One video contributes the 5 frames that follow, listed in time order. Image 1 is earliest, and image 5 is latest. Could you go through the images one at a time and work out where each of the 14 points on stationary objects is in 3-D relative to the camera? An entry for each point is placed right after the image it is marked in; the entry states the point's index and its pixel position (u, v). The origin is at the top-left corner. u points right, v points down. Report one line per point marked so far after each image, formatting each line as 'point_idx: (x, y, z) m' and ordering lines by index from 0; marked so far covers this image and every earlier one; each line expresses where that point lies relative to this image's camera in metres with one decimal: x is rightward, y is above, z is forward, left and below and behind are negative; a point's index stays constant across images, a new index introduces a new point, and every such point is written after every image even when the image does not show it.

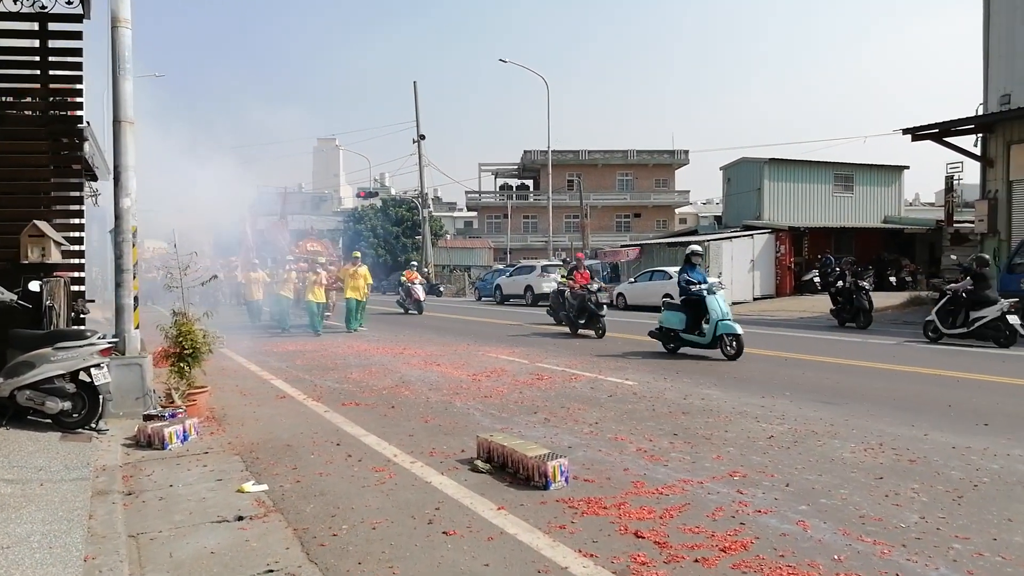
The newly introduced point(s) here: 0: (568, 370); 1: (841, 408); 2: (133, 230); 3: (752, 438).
0: (+0.8, -1.2, +11.1) m
1: (+3.3, -1.2, +7.8) m
2: (-3.9, +0.6, +8.0) m
3: (+2.0, -1.3, +6.7) m
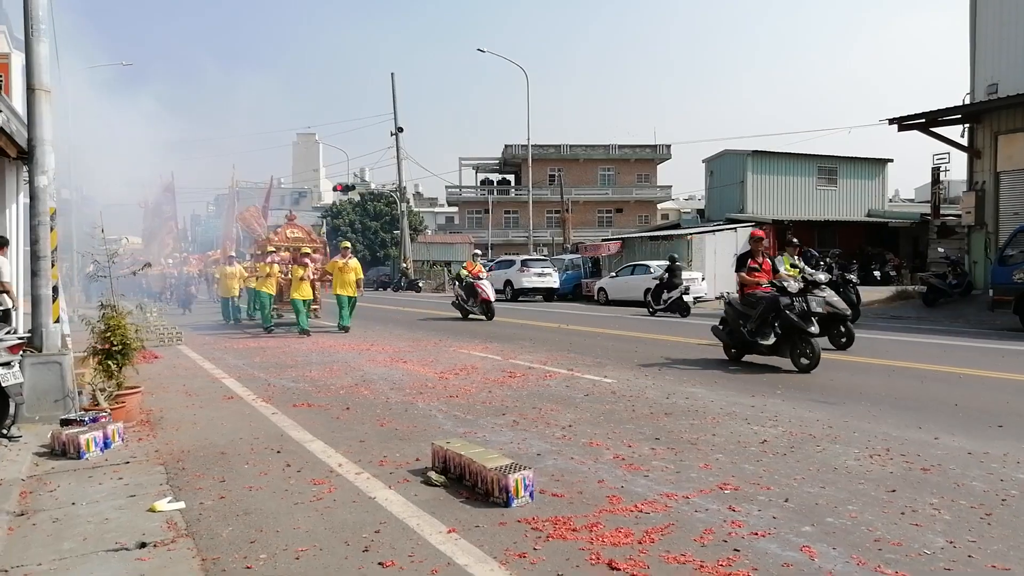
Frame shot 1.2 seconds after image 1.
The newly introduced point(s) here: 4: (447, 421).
0: (+0.4, -1.0, +10.3) m
1: (+3.0, -1.1, +7.1) m
2: (-4.2, +0.7, +7.1) m
3: (+1.7, -1.2, +6.0) m
4: (-0.6, -1.2, +7.2) m
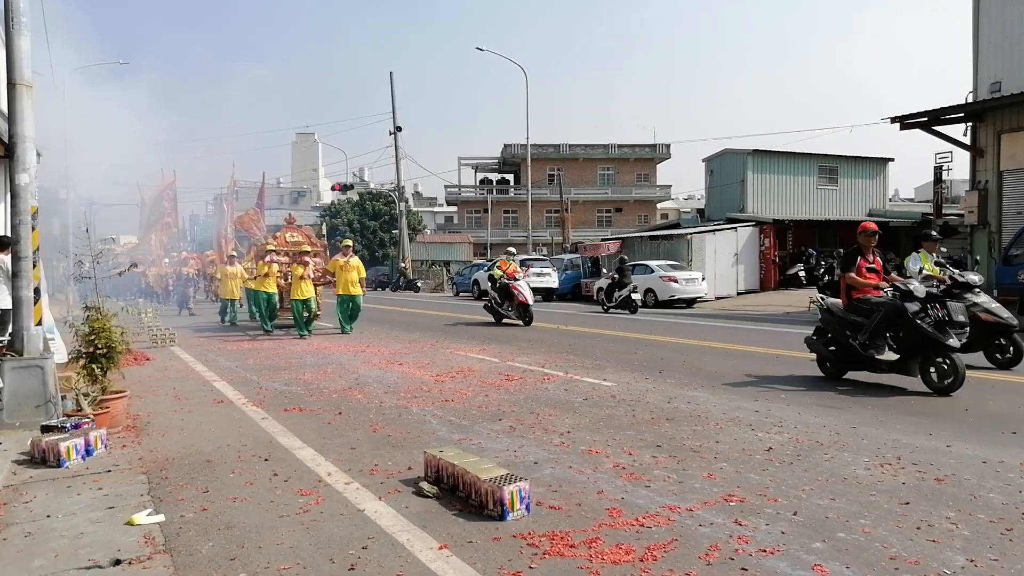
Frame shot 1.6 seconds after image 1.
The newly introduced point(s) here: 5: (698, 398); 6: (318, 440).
0: (+0.4, -1.1, +10.1) m
1: (+2.9, -1.1, +6.9) m
2: (-4.2, +0.7, +6.9) m
3: (+1.7, -1.2, +5.7) m
4: (-0.6, -1.2, +7.0) m
5: (+1.9, -1.1, +7.9) m
6: (-1.6, -1.3, +6.7) m
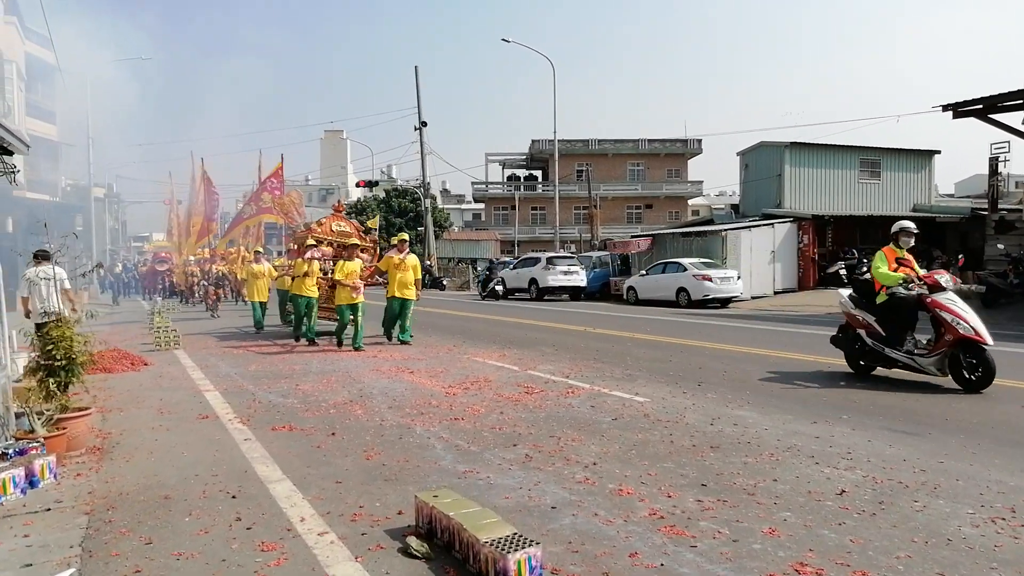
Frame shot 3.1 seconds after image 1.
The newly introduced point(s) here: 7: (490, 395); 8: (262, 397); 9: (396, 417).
0: (+0.6, -1.1, +9.1) m
1: (+3.0, -1.1, +5.8) m
2: (-4.1, +0.6, +6.0) m
3: (+1.8, -1.2, +4.7) m
4: (-0.5, -1.3, +6.0) m
5: (+2.0, -1.1, +6.8) m
6: (-1.5, -1.3, +5.7) m
7: (-0.2, -1.1, +8.3) m
8: (-2.8, -1.2, +8.9) m
9: (-1.1, -1.2, +7.5) m
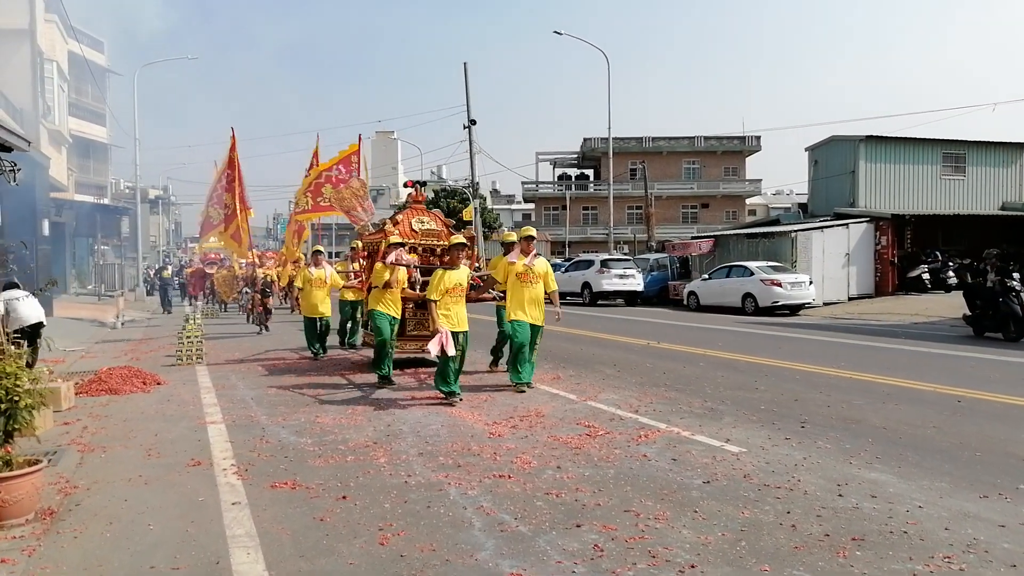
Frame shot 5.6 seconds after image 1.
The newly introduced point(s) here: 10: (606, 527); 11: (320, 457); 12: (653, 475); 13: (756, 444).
0: (+1.2, -1.2, +7.4) m
1: (+3.4, -1.3, +4.0) m
2: (-3.7, +0.5, +4.7) m
3: (+2.1, -1.4, +3.0) m
4: (-0.1, -1.4, +4.5) m
5: (+2.4, -1.3, +5.1) m
6: (-1.2, -1.5, +4.2) m
7: (+0.3, -1.3, +6.7) m
8: (-2.3, -1.4, +7.5) m
9: (-0.7, -1.4, +6.0) m
10: (+0.5, -1.4, +4.6) m
11: (-1.6, -1.4, +6.6) m
12: (+1.0, -1.3, +5.6) m
13: (+2.0, -1.3, +6.5) m
